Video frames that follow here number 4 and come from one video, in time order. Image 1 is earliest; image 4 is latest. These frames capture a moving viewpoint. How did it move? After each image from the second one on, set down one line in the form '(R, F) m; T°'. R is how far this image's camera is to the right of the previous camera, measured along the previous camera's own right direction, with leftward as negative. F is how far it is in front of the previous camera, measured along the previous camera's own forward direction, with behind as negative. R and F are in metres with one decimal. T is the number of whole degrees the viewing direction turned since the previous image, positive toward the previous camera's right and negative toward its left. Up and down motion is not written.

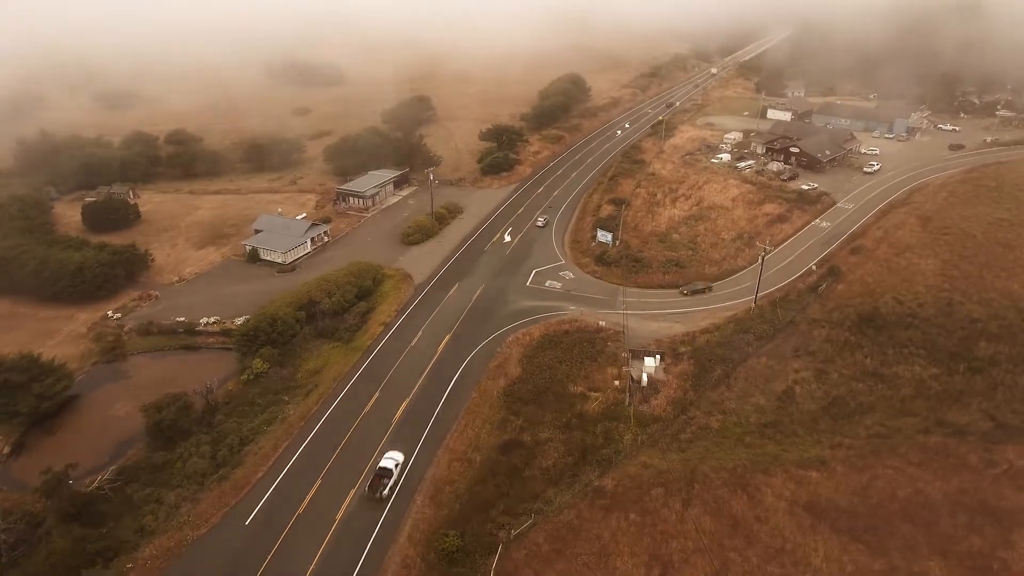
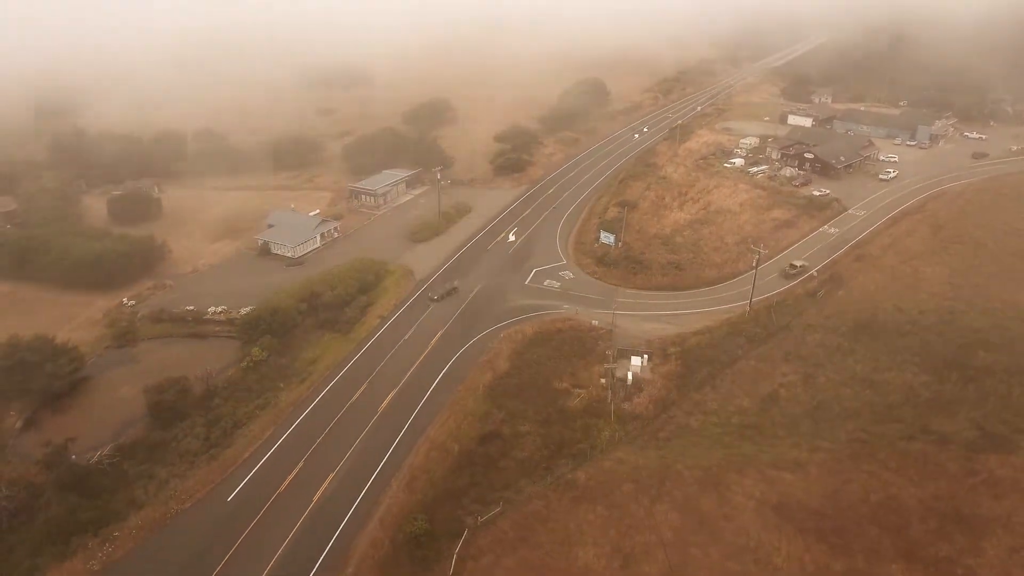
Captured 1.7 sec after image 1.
(+1.2, -0.3) m; -3°
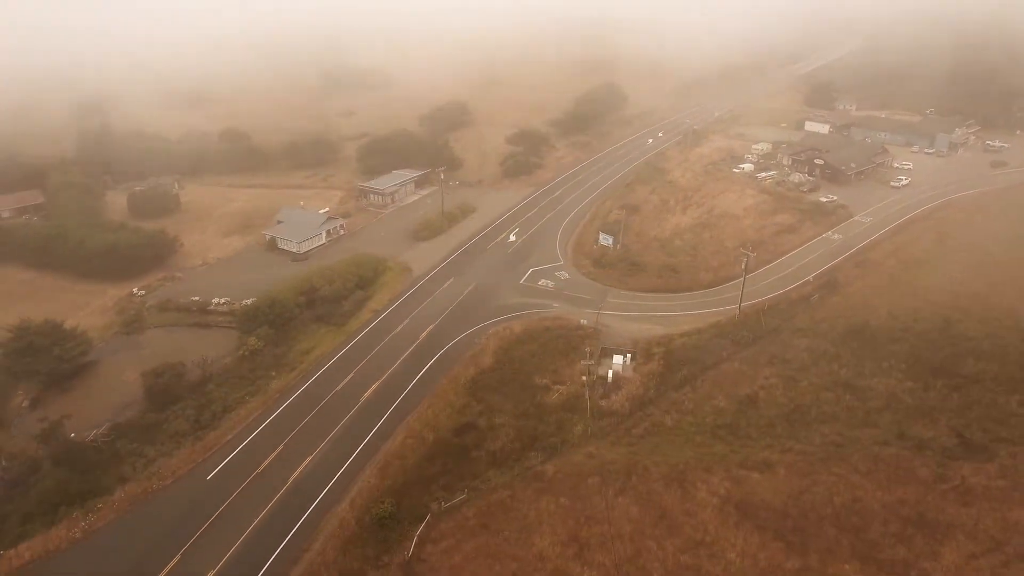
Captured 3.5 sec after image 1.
(+1.3, -0.3) m; -2°
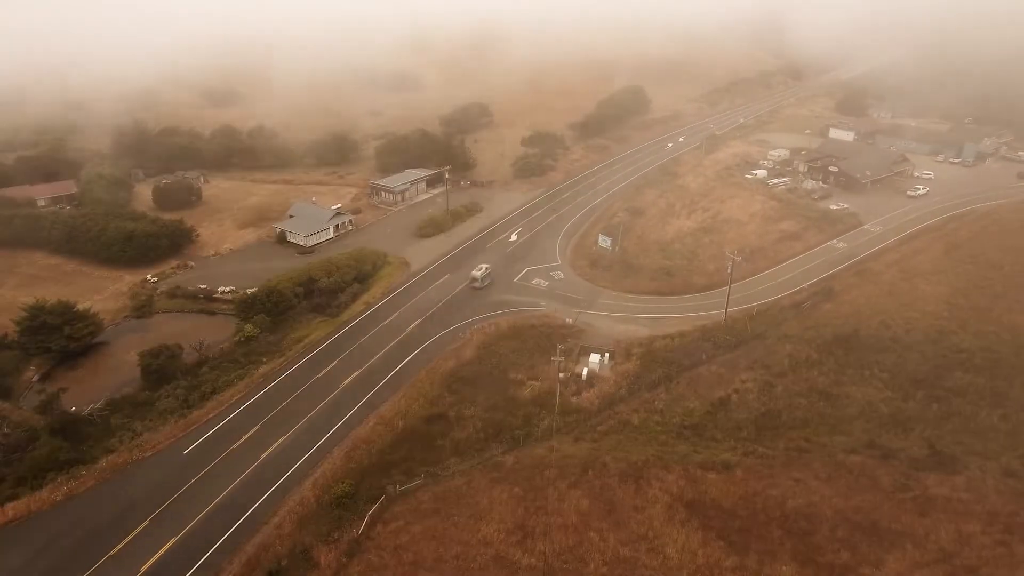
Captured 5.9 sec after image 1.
(+1.7, -0.3) m; -3°
